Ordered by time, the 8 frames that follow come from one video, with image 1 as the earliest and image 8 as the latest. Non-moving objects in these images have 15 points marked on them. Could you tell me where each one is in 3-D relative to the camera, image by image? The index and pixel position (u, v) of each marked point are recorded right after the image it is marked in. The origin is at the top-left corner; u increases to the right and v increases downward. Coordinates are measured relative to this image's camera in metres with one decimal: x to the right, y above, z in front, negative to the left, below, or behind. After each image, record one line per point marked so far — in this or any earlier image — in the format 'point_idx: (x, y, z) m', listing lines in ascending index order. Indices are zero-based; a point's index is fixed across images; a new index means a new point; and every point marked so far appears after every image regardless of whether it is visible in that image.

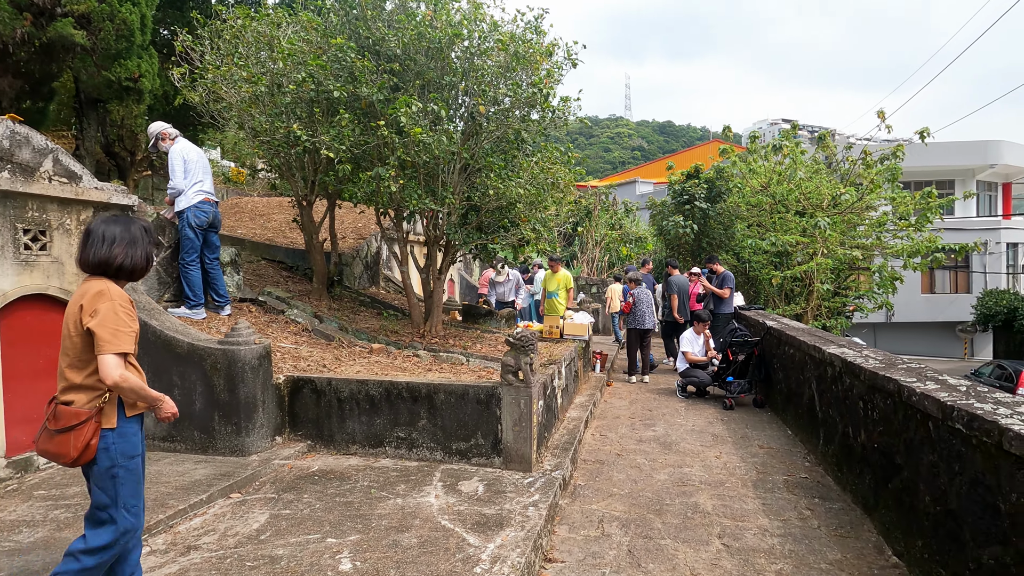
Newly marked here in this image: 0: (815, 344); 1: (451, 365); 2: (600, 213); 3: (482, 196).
0: (+2.9, -0.5, +5.1) m
1: (-0.6, -0.8, +5.7) m
2: (+2.9, +2.5, +17.9) m
3: (-0.4, +1.1, +6.6) m
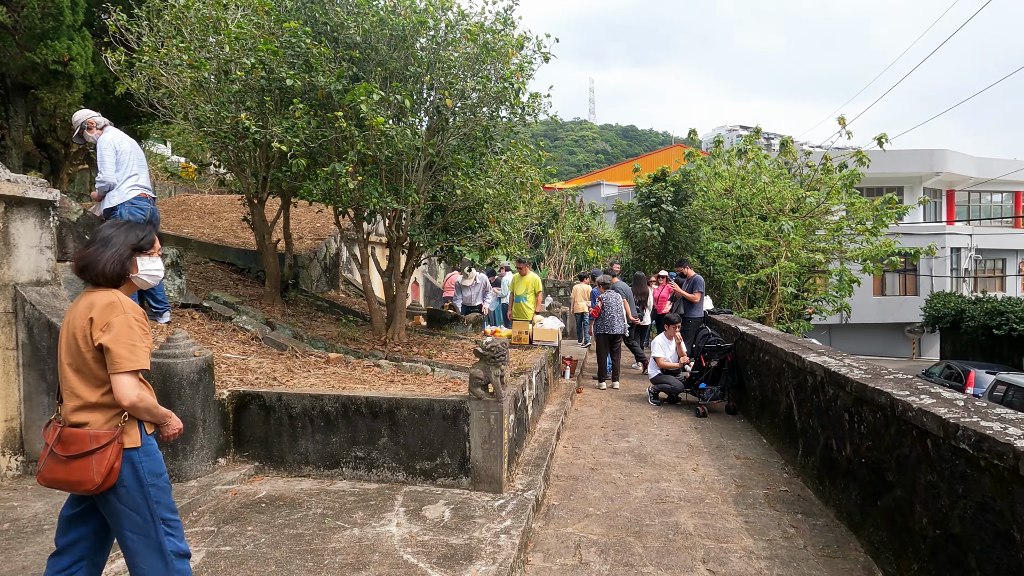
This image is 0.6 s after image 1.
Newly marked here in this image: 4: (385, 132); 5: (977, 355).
0: (+2.6, -0.6, +4.9) m
1: (-1.0, -0.9, +5.4) m
2: (+1.8, +2.4, +17.7) m
3: (-0.7, +1.1, +6.2) m
4: (-1.2, +1.5, +5.2) m
5: (+16.2, -2.3, +18.9) m
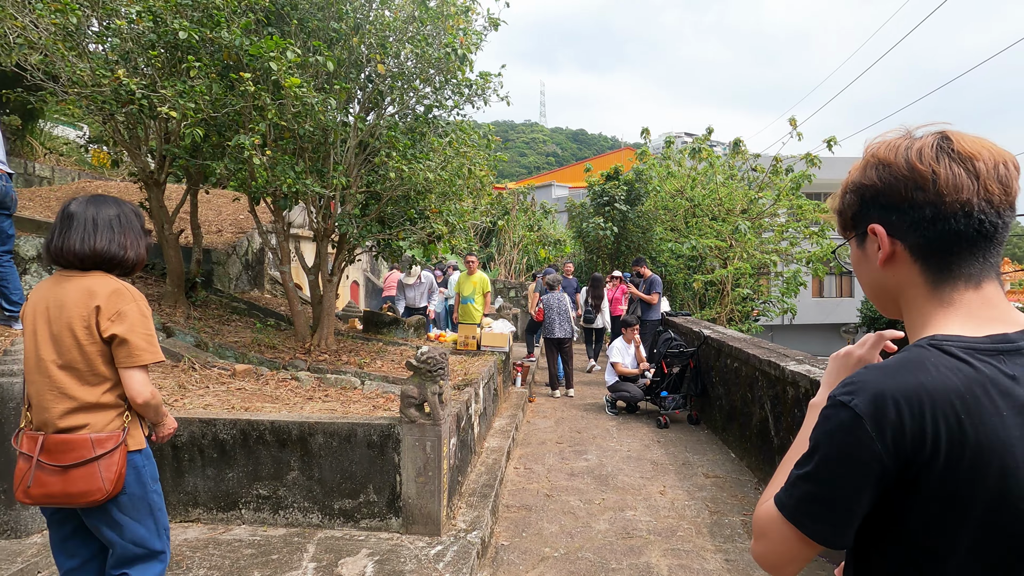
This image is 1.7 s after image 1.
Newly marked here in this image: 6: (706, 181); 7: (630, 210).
0: (+2.2, -0.6, +4.5) m
1: (-1.4, -0.9, +4.5) m
2: (+0.2, +2.4, +17.1) m
3: (-1.3, +1.1, +5.4) m
4: (-1.7, +1.5, +4.4) m
5: (+14.4, -2.4, +19.6) m
6: (+5.0, +2.7, +13.9) m
7: (+3.4, +2.3, +15.6) m
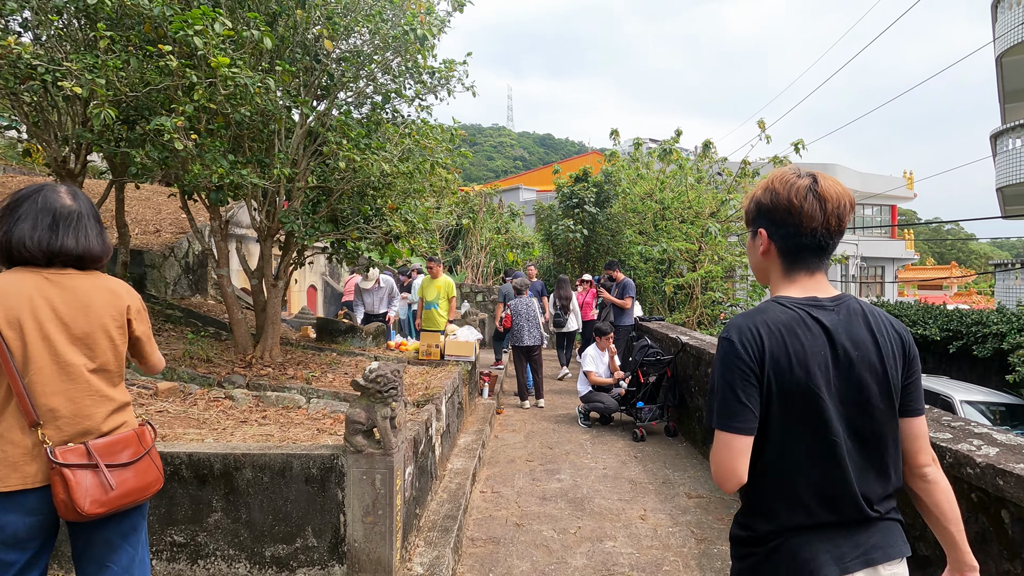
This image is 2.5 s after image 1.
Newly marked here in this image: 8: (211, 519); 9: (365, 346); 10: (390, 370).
0: (+1.9, -0.6, +4.1) m
1: (-1.7, -0.9, +4.0) m
2: (-0.8, +2.2, +16.7) m
3: (-1.6, +1.0, +4.9) m
4: (-1.9, +1.5, +3.8) m
5: (+13.2, -2.5, +19.9) m
6: (+4.1, +2.6, +13.7) m
7: (+2.5, +2.2, +15.3) m
8: (-1.6, -1.2, +2.9) m
9: (-1.8, -0.7, +6.7) m
10: (-0.7, -0.5, +3.0) m
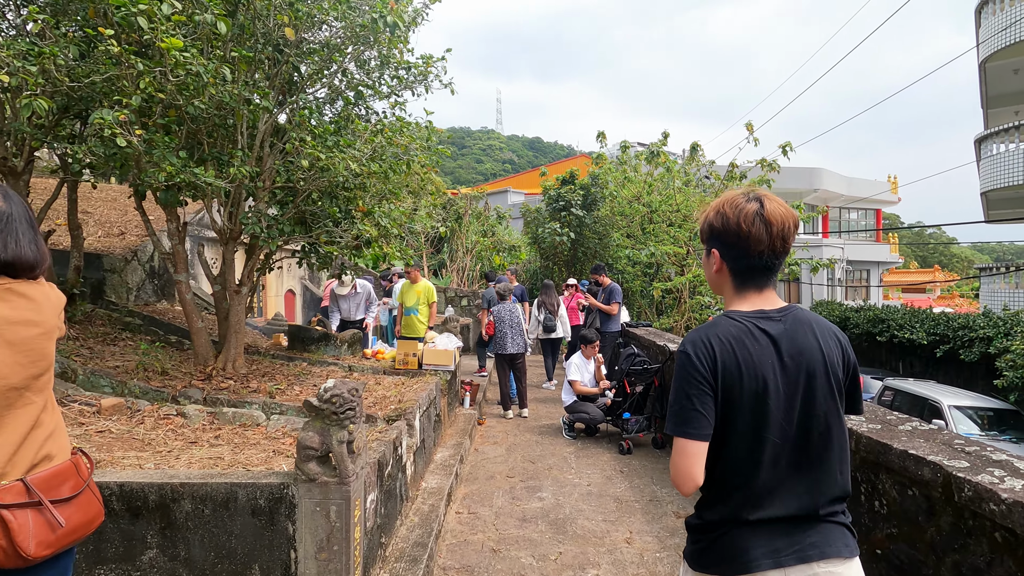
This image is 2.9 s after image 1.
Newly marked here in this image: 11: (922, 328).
0: (+1.7, -0.7, +3.9) m
1: (-1.9, -1.0, +3.7) m
2: (-1.3, +2.1, +16.4) m
3: (-1.8, +1.0, +4.6) m
4: (-2.1, +1.4, +3.5) m
5: (+12.7, -2.6, +19.9) m
6: (+3.8, +2.5, +13.5) m
7: (+2.1, +2.0, +15.1) m
8: (-1.8, -1.3, +2.6) m
9: (-2.1, -0.8, +6.4) m
10: (-0.8, -0.5, +2.7) m
11: (+12.0, -1.2, +15.8) m
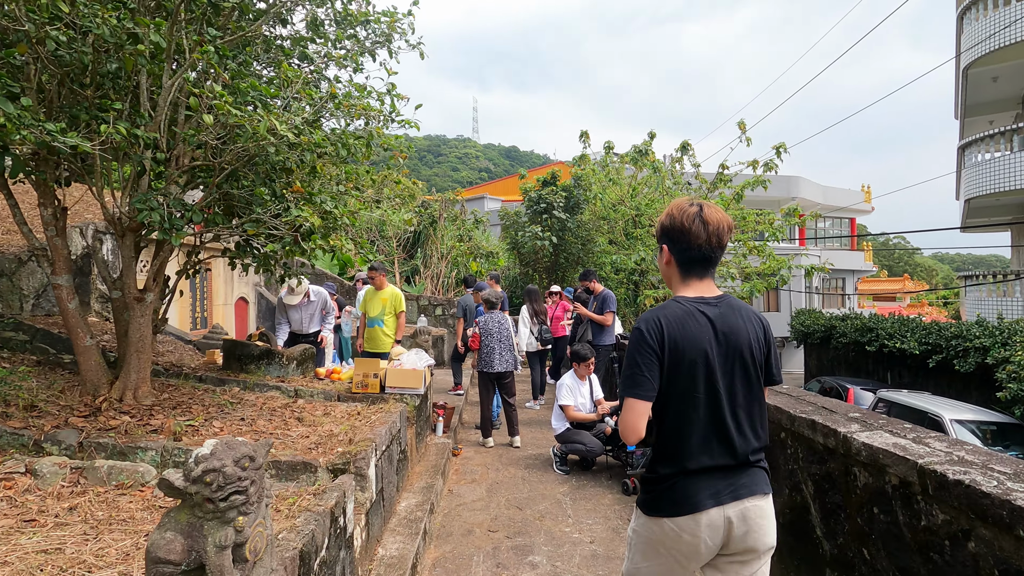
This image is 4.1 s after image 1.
0: (+1.7, -0.7, +3.0) m
1: (-1.9, -1.0, +2.6) m
2: (-1.9, +1.9, +15.4) m
3: (-1.9, +0.9, +3.5) m
4: (-2.2, +1.4, +2.5) m
5: (+11.9, -2.9, +19.4) m
6: (+3.3, +2.3, +12.7) m
7: (+1.5, +1.8, +14.2) m
8: (-1.8, -1.3, +1.5) m
9: (-2.2, -0.9, +5.3) m
10: (-0.8, -0.5, +1.7) m
11: (+11.4, -1.4, +15.3) m
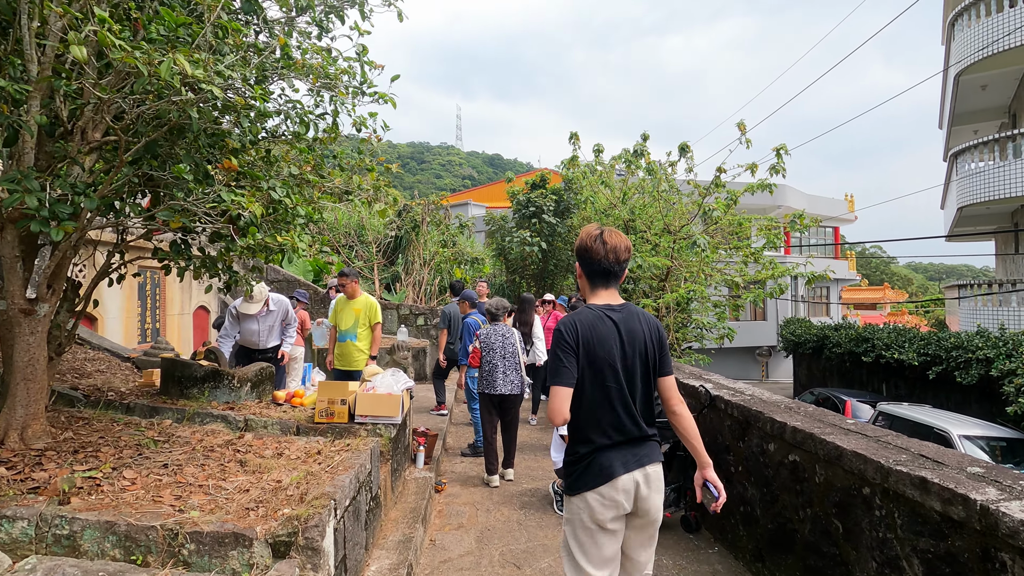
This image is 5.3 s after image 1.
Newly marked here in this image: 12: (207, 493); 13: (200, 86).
0: (+1.7, -0.8, +2.2) m
1: (-1.9, -1.0, +1.7) m
2: (-2.2, +1.7, +14.6) m
3: (-1.9, +0.9, +2.7) m
4: (-2.1, +1.4, +1.6) m
5: (+11.4, -3.2, +19.0) m
6: (+3.0, +2.1, +12.1) m
7: (+1.2, +1.6, +13.5) m
8: (-1.7, -1.3, +0.7) m
9: (-2.3, -0.9, +4.5) m
10: (-0.8, -0.5, +0.9) m
11: (+11.0, -1.6, +14.9) m
12: (-1.6, -1.0, +2.7) m
13: (-1.5, +0.9, +2.6) m
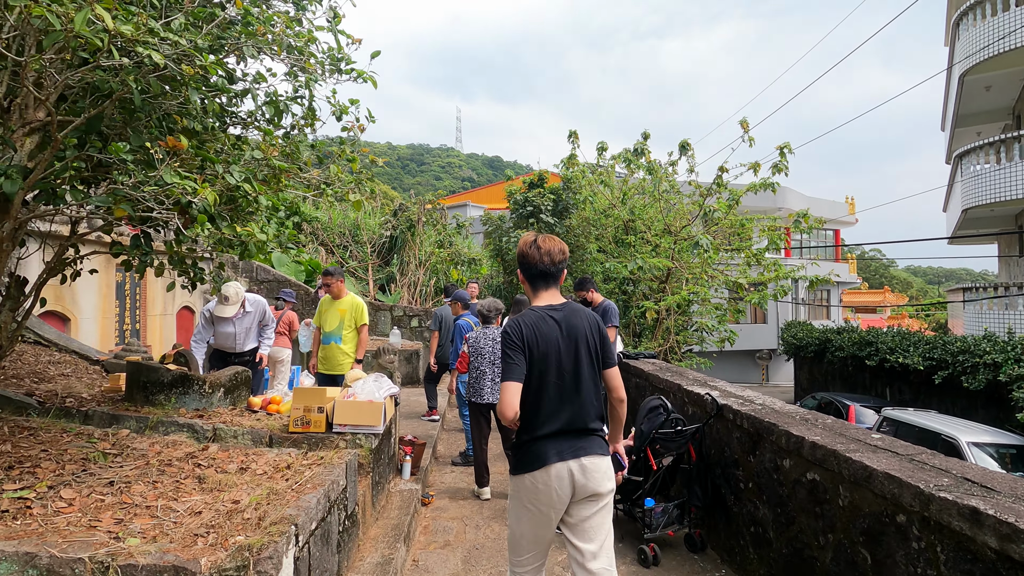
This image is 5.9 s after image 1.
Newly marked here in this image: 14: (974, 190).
0: (+1.6, -0.7, +1.9) m
1: (-2.0, -1.0, +1.4) m
2: (-2.3, +1.6, +14.3) m
3: (-1.9, +0.9, +2.4) m
4: (-2.2, +1.4, +1.3) m
5: (+11.3, -3.3, +18.7) m
6: (+2.9, +2.1, +11.8) m
7: (+1.1, +1.6, +13.2) m
8: (-1.8, -1.3, +0.4) m
9: (-2.4, -0.9, +4.2) m
10: (-0.8, -0.5, +0.5) m
11: (+11.0, -1.7, +14.6) m
12: (-1.6, -1.0, +2.4) m
13: (-1.5, +0.9, +2.3) m
14: (+13.8, +2.9, +15.8) m
